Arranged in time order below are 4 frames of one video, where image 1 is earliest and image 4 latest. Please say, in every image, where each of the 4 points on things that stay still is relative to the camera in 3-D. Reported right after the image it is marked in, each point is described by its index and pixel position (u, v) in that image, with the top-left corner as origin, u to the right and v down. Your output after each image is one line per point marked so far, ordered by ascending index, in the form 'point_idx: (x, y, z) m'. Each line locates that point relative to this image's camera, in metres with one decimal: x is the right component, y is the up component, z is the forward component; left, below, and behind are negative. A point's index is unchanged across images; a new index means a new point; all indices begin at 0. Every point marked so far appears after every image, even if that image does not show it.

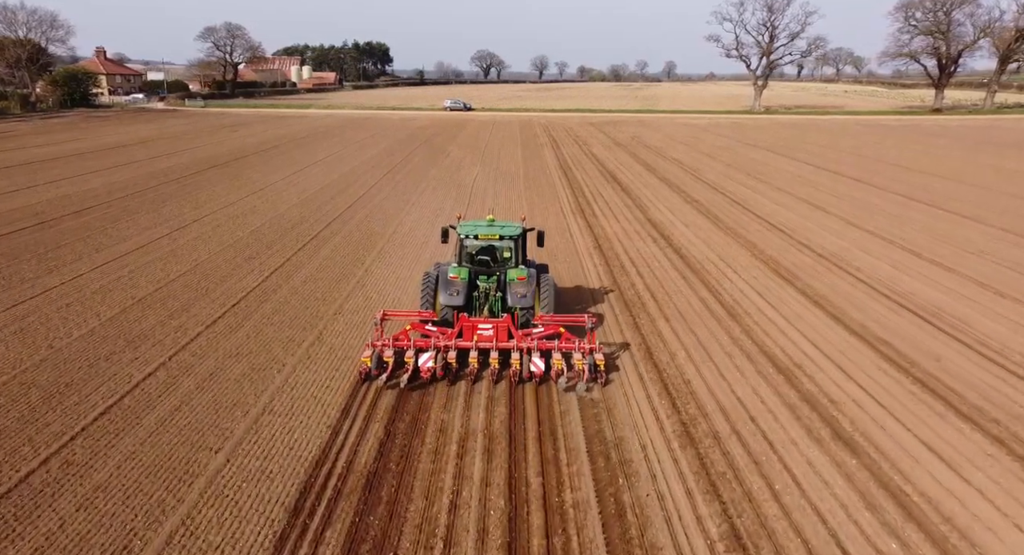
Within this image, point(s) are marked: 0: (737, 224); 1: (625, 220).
0: (+6.1, +1.5, +15.4) m
1: (+3.2, +1.6, +15.9) m
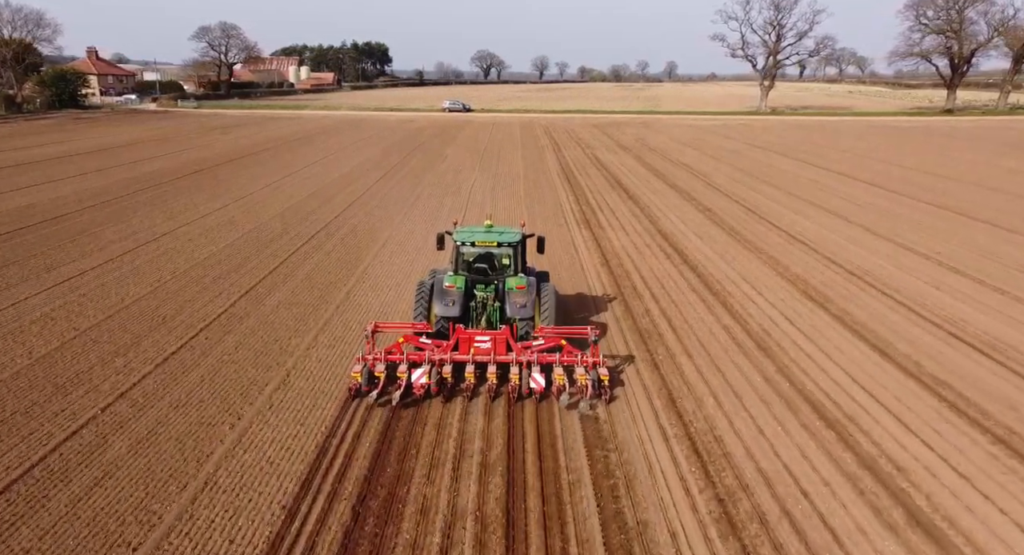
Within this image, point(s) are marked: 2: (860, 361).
0: (+6.1, +1.1, +14.2) m
1: (+3.2, +1.2, +14.7) m
2: (+4.9, -1.2, +7.9) m
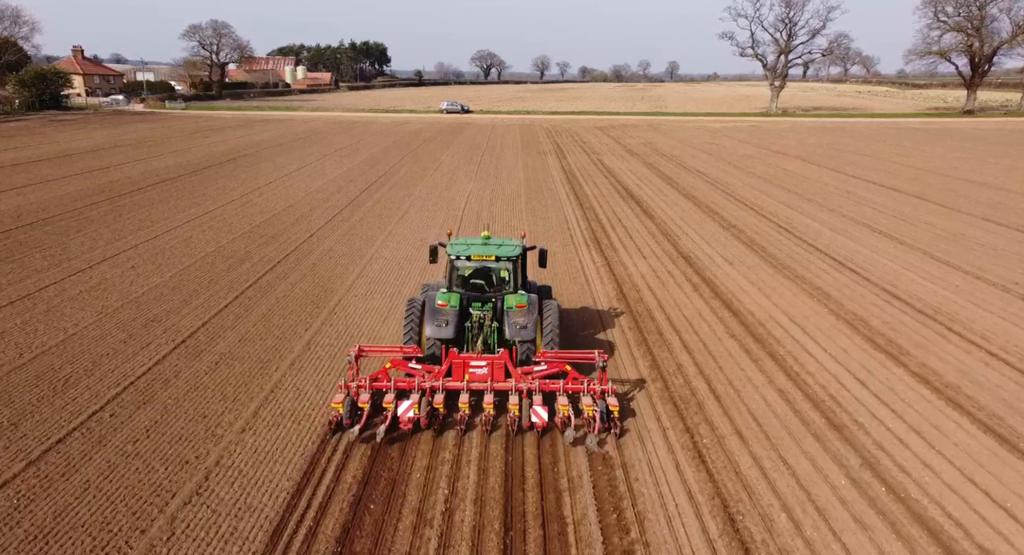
0: (+6.1, +0.4, +12.3) m
1: (+3.1, +0.5, +12.8) m
2: (+4.9, -1.8, +6.0) m
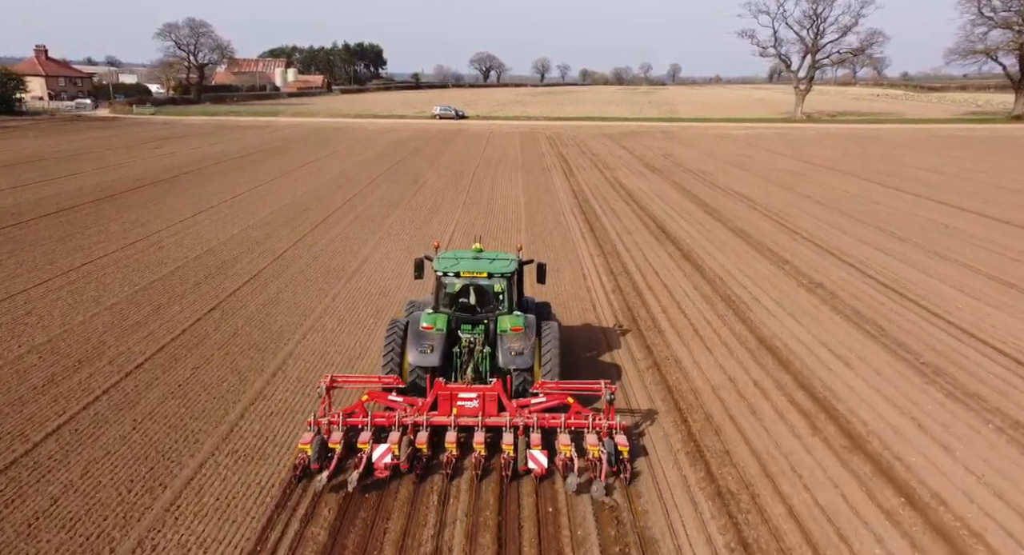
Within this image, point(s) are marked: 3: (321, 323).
0: (+6.0, -1.1, +8.0) m
1: (+3.1, -0.9, +8.5) m
2: (+4.8, -3.3, +1.7) m
3: (-3.1, -0.7, +9.0) m
